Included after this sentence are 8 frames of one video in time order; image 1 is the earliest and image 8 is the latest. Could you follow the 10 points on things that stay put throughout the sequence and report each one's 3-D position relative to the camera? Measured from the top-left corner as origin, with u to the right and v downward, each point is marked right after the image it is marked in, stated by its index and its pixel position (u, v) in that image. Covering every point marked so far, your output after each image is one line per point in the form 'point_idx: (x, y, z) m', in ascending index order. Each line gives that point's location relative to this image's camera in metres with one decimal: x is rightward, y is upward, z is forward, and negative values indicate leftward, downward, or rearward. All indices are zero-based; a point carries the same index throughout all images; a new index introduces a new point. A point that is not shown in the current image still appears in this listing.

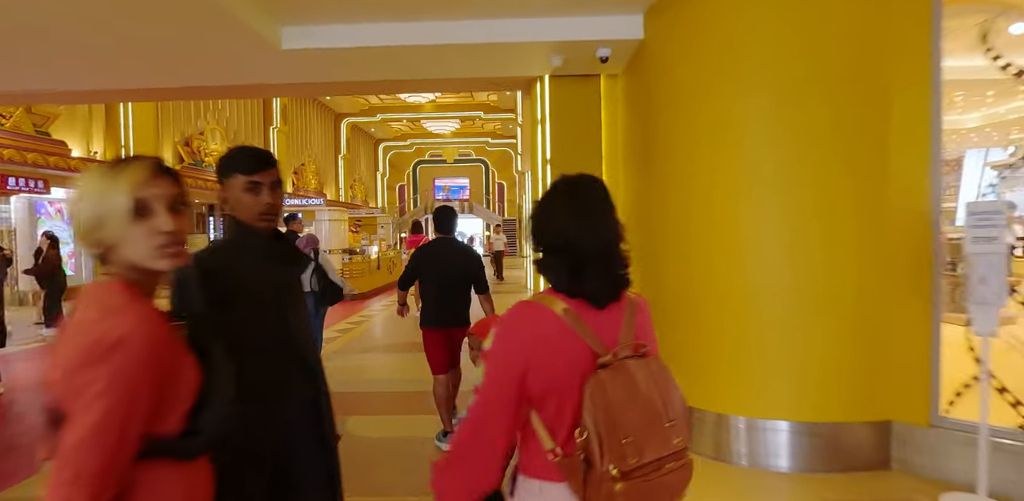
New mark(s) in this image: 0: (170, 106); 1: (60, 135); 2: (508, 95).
0: (-7.9, +3.3, +11.5) m
1: (-8.0, +2.0, +8.8) m
2: (-0.2, +6.3, +20.0) m
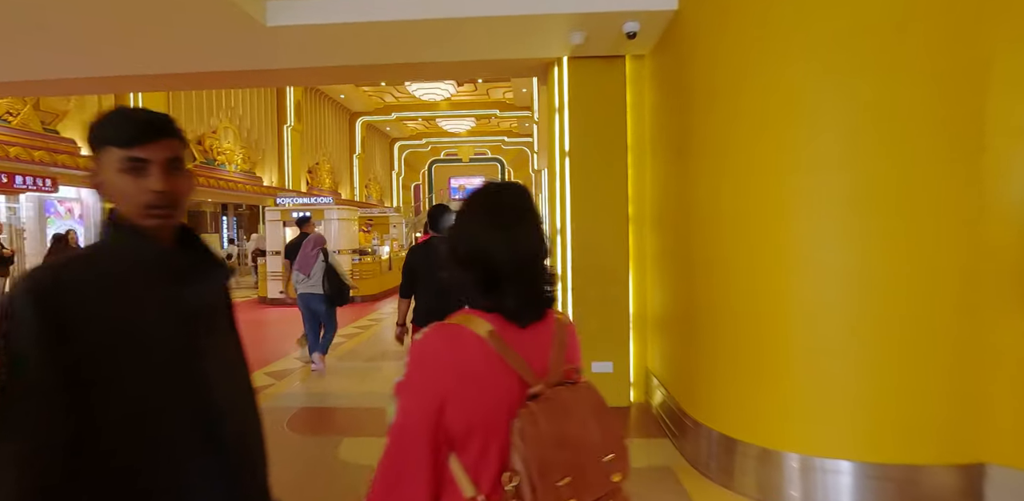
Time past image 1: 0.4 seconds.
0: (-7.6, +3.3, +11.3) m
1: (-7.8, +2.0, +8.6) m
2: (+0.4, +6.3, +19.6) m
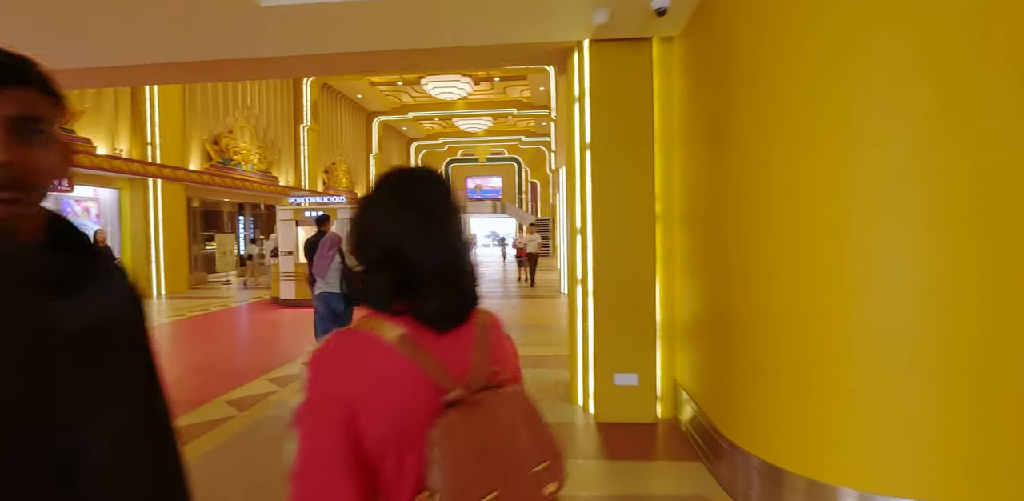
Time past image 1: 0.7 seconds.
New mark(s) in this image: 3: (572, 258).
0: (-7.2, +3.3, +11.3) m
1: (-7.5, +2.0, +8.6) m
2: (+1.1, +6.2, +19.3) m
3: (+0.4, -0.1, +3.6) m
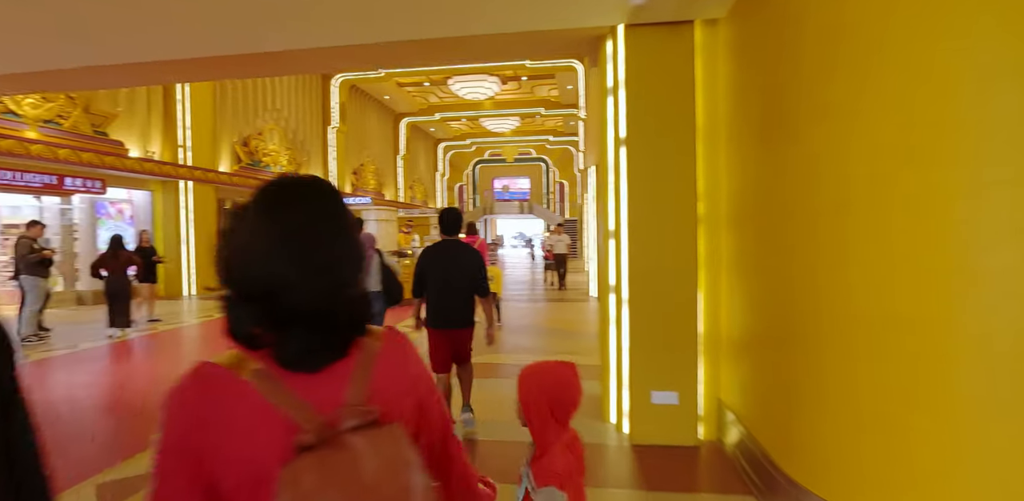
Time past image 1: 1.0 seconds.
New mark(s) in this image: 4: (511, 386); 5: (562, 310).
0: (-6.6, +3.3, +11.5) m
1: (-7.0, +2.0, +8.8) m
2: (+2.2, +6.2, +19.0) m
3: (+0.6, -0.1, +3.3) m
4: (0.0, -1.1, +4.1) m
5: (+0.8, -1.0, +8.3) m
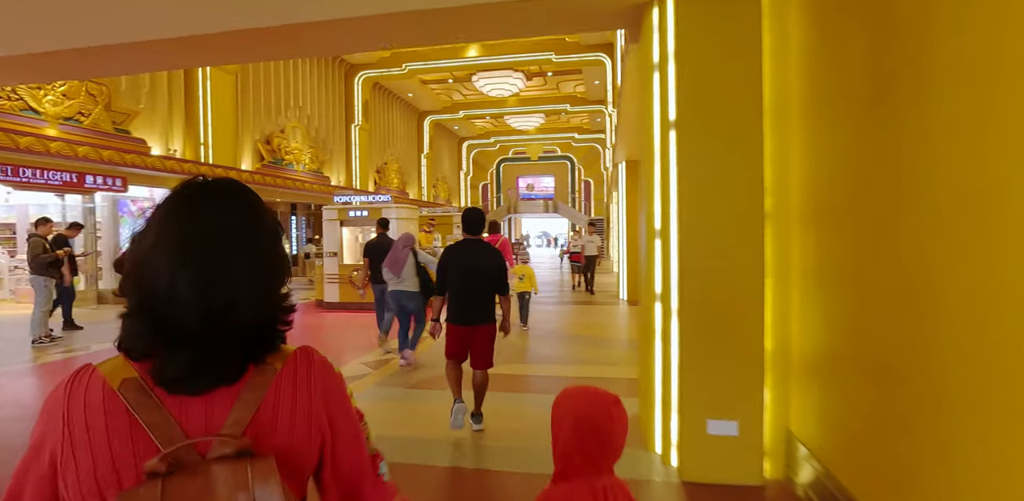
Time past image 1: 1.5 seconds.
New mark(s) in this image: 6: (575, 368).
0: (-6.0, +3.3, +11.4) m
1: (-6.5, +2.0, +8.7) m
2: (+3.1, +6.2, +18.4) m
3: (+0.8, -0.1, +2.9) m
4: (+0.2, -1.1, +3.7) m
5: (+1.2, -1.0, +7.9) m
6: (+0.6, -1.1, +4.5) m
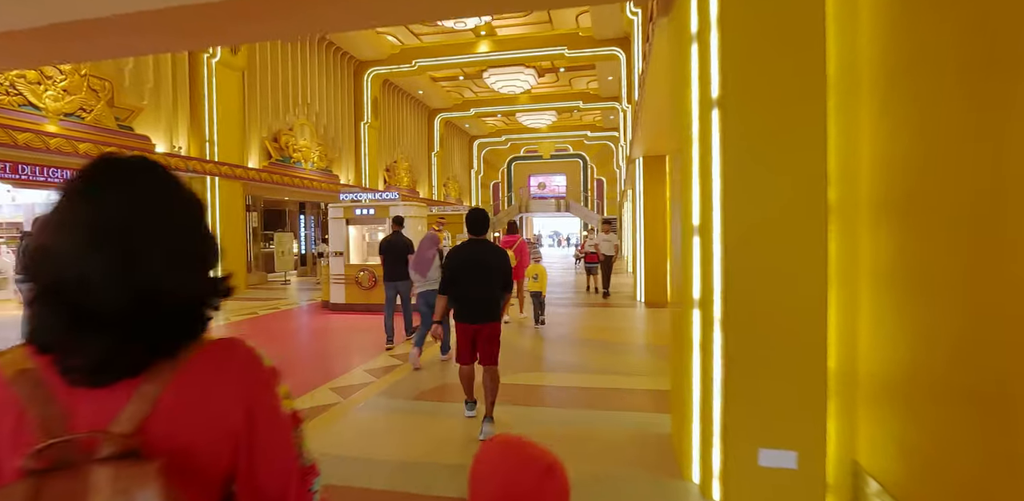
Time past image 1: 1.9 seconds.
0: (-5.7, +3.4, +11.2) m
1: (-6.3, +2.1, +8.5) m
2: (+3.6, +6.2, +18.0) m
3: (+0.9, -0.1, +2.5) m
4: (+0.3, -1.1, +3.4) m
5: (+1.4, -1.0, +7.5) m
6: (+0.7, -1.1, +4.1) m
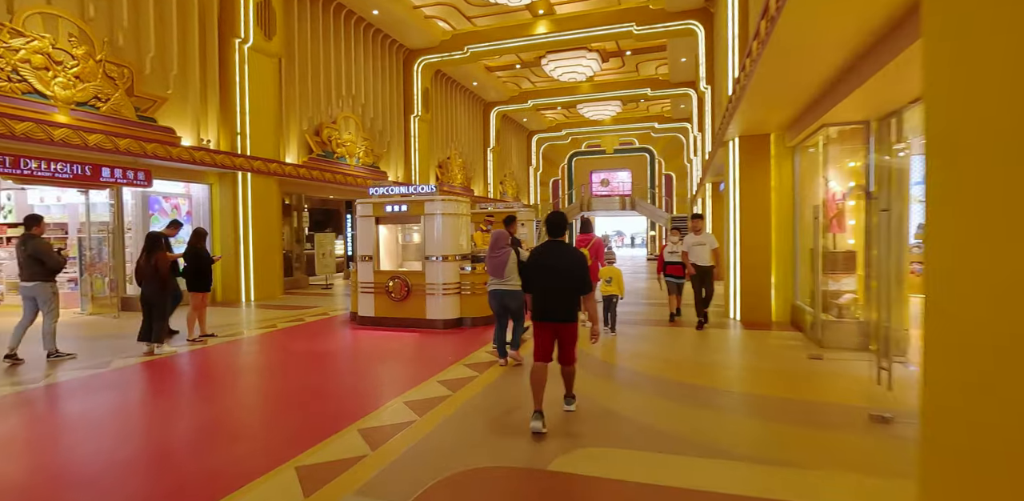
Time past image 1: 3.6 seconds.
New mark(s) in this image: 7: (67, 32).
0: (-4.5, +3.3, +10.3) m
1: (-5.4, +2.0, +7.8) m
2: (+5.6, +6.1, +16.0) m
3: (+1.0, -0.2, +1.0) m
4: (+0.6, -1.2, +1.9) m
5: (+2.2, -1.1, +5.9) m
6: (+1.0, -1.1, +2.6) m
7: (-5.8, +2.9, +6.5) m
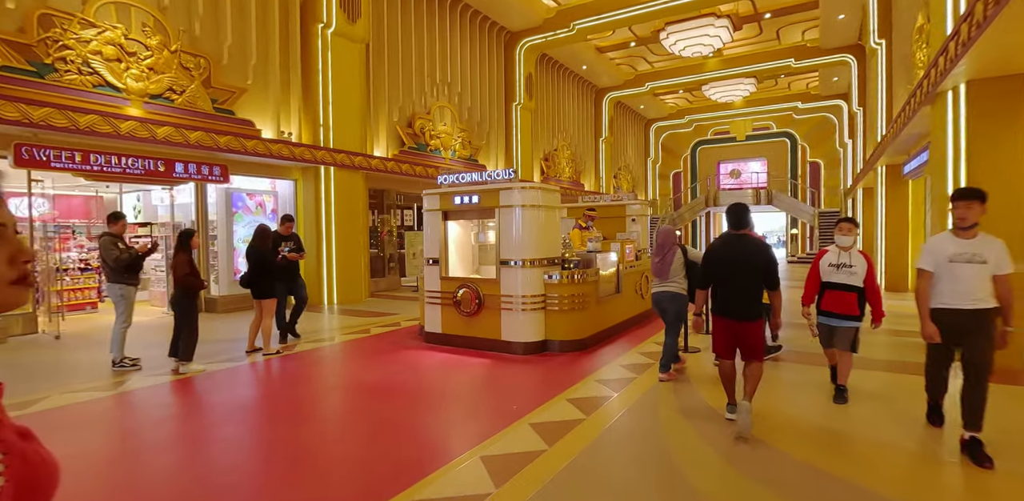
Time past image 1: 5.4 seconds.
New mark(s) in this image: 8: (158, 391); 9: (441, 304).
0: (-2.4, +3.3, +9.7) m
1: (-4.0, +2.0, +7.4) m
2: (+8.7, +6.1, +12.9) m
3: (+0.7, -0.2, -0.7) m
4: (+0.5, -1.2, +0.3) m
5: (+3.0, -1.1, +3.8) m
6: (+1.1, -1.2, +0.9) m
7: (-4.6, +2.9, +6.2) m
8: (-3.3, -1.3, +4.5) m
9: (-0.8, -0.6, +5.5) m
